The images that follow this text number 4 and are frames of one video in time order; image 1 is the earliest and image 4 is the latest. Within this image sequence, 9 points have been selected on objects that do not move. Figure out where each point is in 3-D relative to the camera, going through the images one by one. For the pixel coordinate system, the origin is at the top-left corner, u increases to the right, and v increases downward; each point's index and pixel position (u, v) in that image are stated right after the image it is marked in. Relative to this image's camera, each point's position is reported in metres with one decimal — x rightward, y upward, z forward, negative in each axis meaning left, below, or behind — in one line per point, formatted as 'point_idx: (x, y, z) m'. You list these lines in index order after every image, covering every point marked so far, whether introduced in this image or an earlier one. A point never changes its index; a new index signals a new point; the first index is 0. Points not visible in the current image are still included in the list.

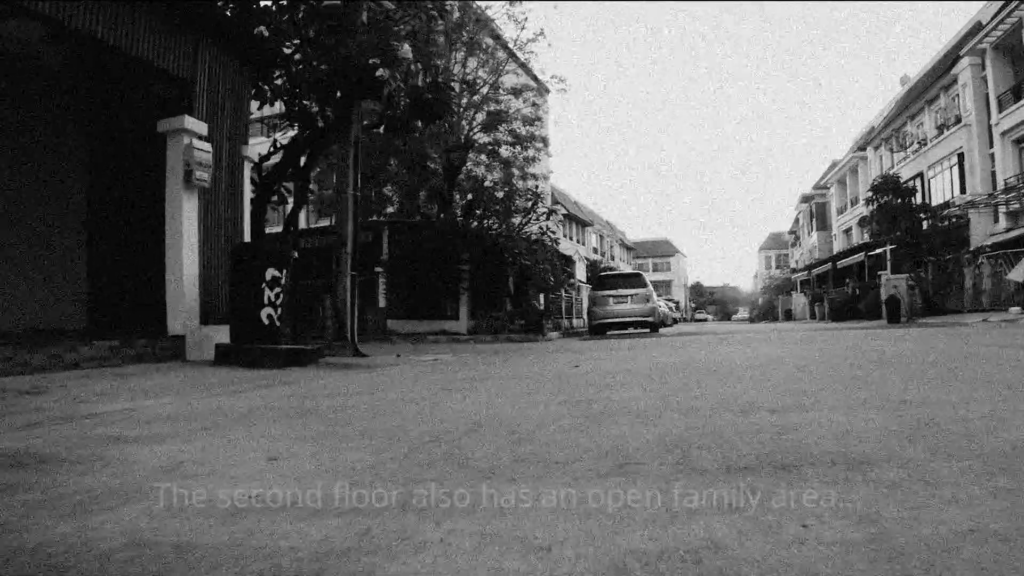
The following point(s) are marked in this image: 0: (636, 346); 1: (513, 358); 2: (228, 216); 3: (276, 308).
0: (+2.2, -1.0, +13.1) m
1: (+0.1, -1.0, +10.7) m
2: (-3.8, +0.9, +9.4) m
3: (-2.8, -0.2, +8.3) m
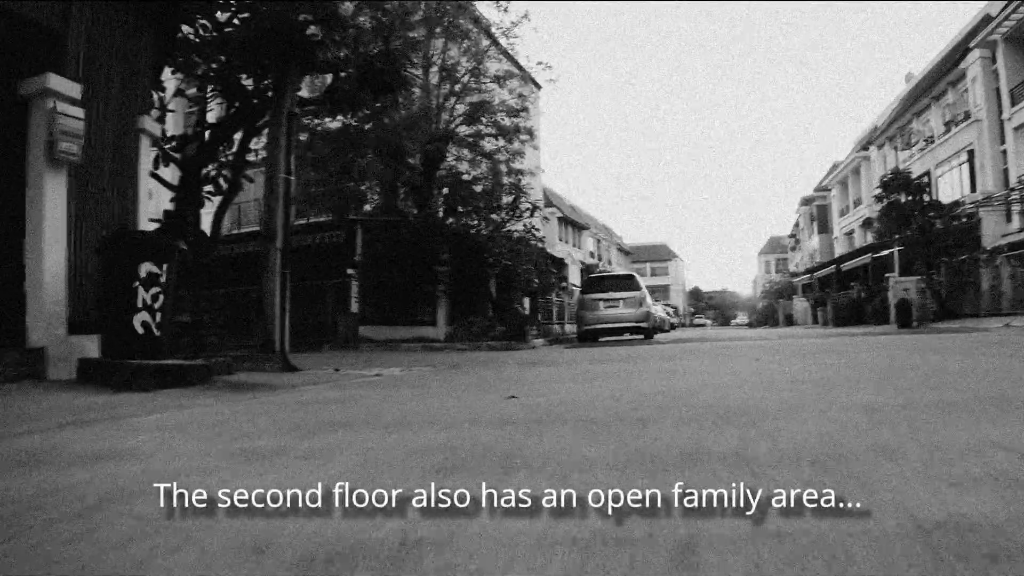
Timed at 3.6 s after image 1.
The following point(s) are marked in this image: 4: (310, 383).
0: (+1.8, -1.1, +11.4) m
1: (-0.4, -1.0, +9.0) m
2: (-4.2, +0.9, +7.7) m
3: (-3.3, -0.2, +6.6) m
4: (-2.0, -0.9, +7.0) m
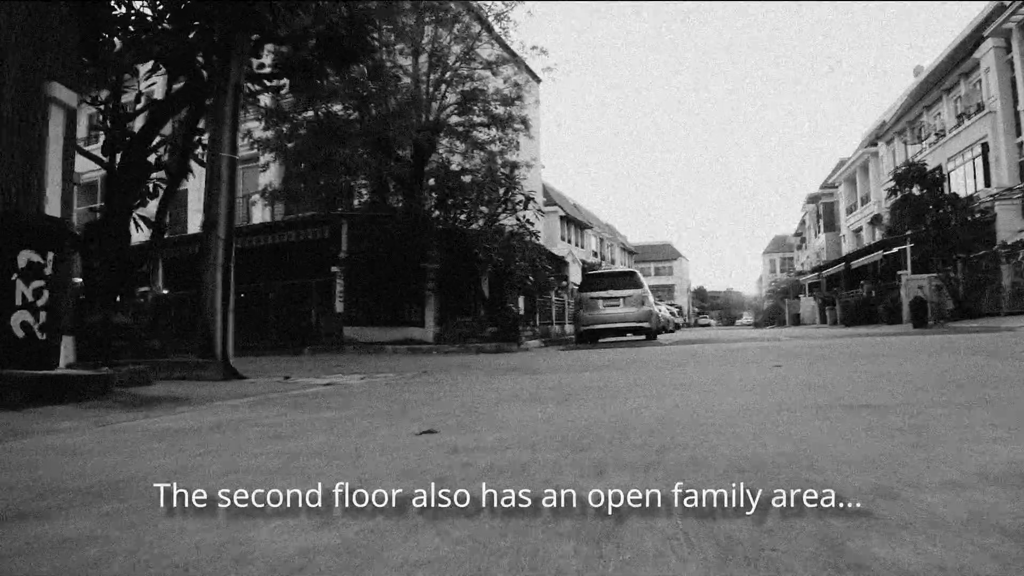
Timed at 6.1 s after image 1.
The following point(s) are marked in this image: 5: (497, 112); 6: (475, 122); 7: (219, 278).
0: (+1.5, -1.0, +10.2) m
1: (-0.6, -1.0, +7.9) m
2: (-4.5, +1.0, +6.6) m
3: (-3.5, -0.2, +5.5) m
4: (-2.3, -0.9, +5.9) m
5: (-0.4, +4.9, +19.9) m
6: (-1.0, +4.6, +19.9) m
7: (-3.2, +0.1, +8.0) m
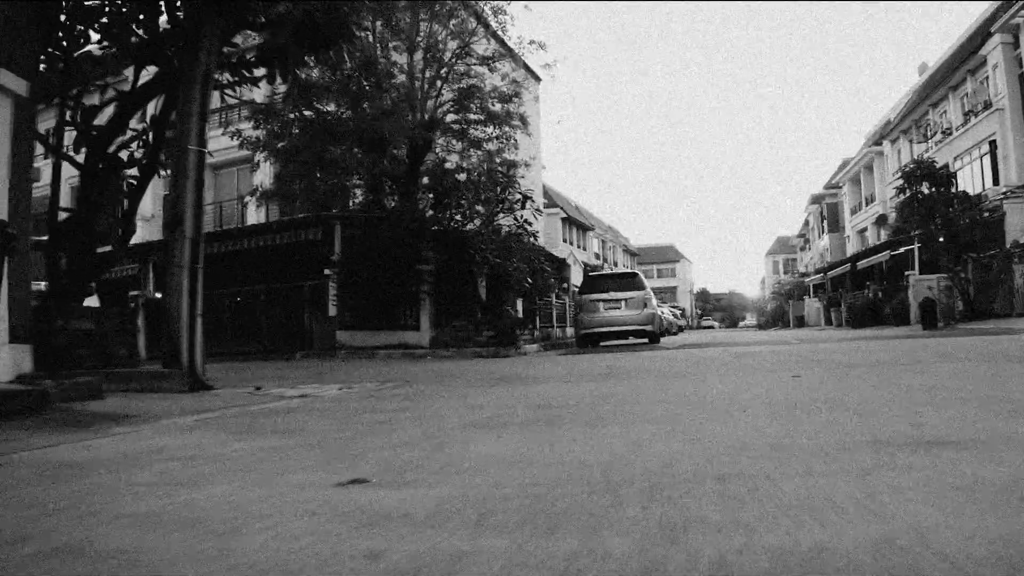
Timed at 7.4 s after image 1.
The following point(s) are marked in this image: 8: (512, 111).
0: (+1.5, -1.0, +9.7) m
1: (-0.7, -1.0, +7.3) m
2: (-4.6, +0.9, +6.0) m
3: (-3.6, -0.2, +4.9) m
4: (-2.3, -0.9, +5.3) m
5: (-0.5, +4.8, +19.4) m
6: (-1.1, +4.5, +19.3) m
7: (-3.3, +0.1, +7.4) m
8: (0.0, +4.8, +19.6) m
